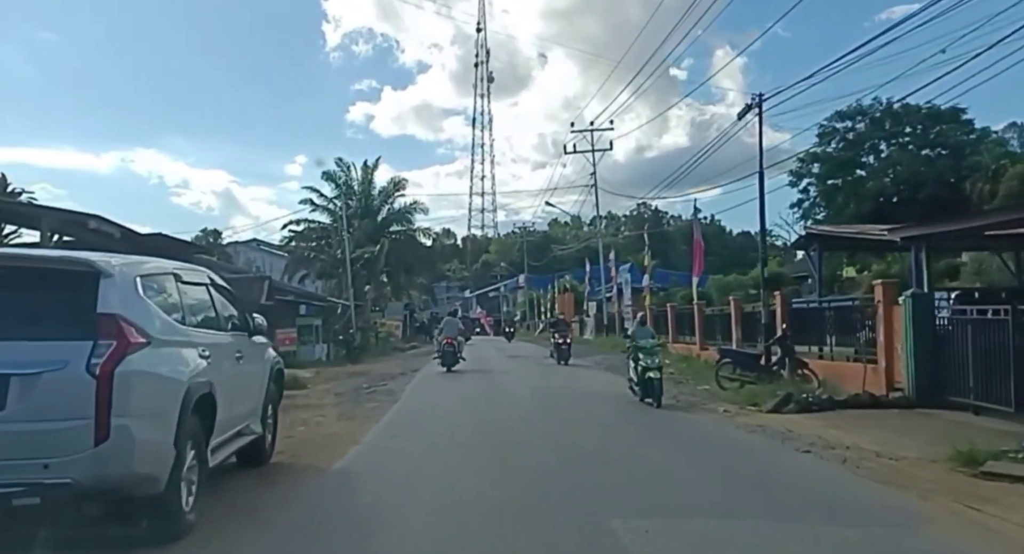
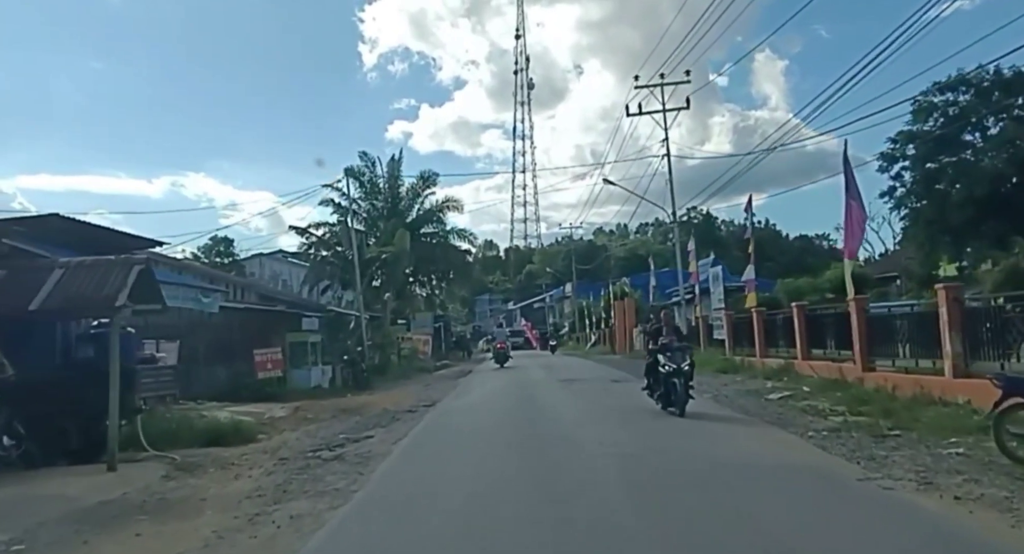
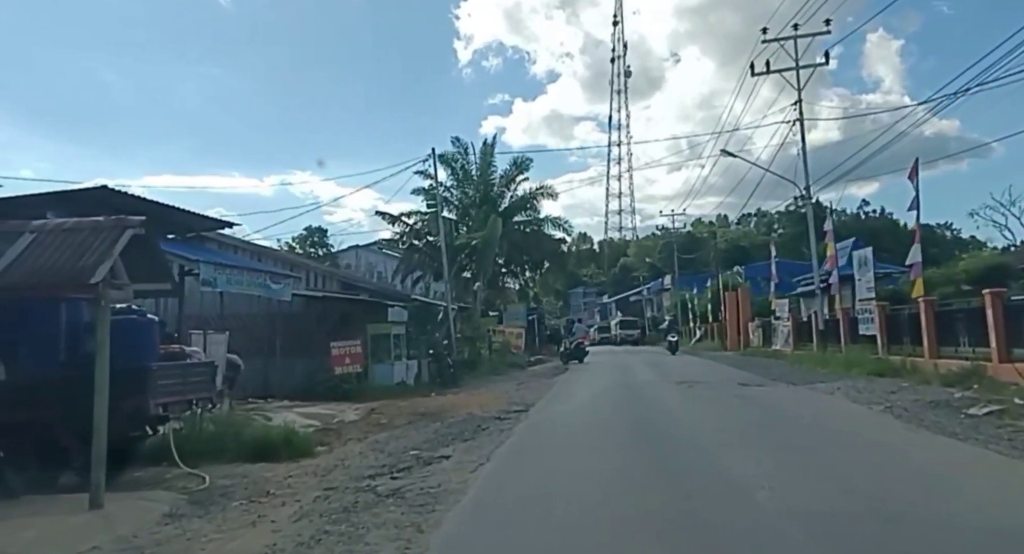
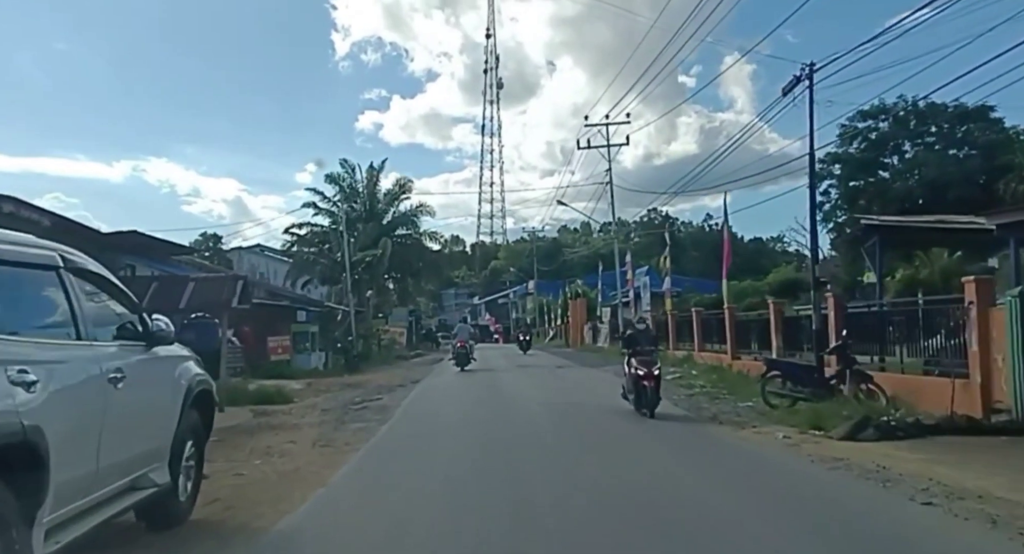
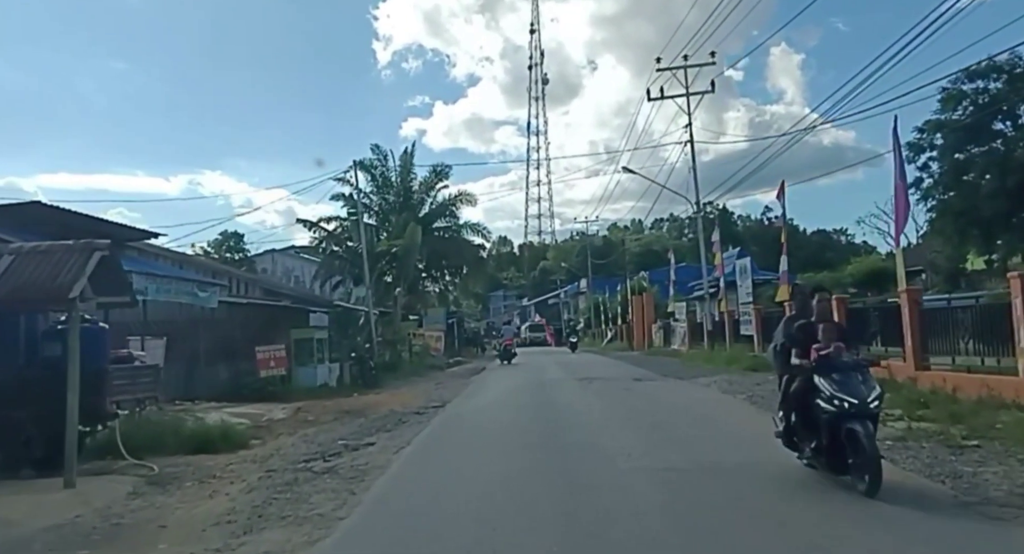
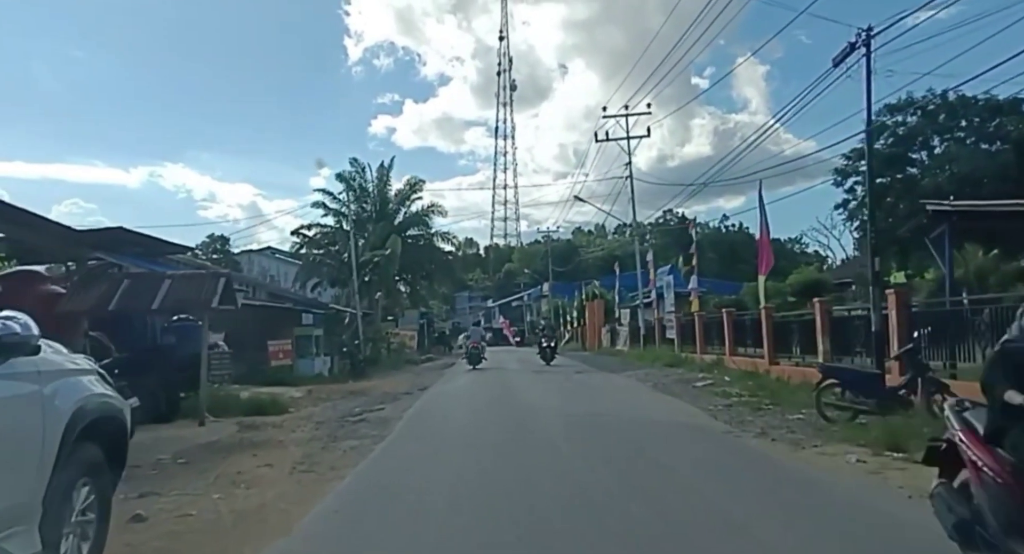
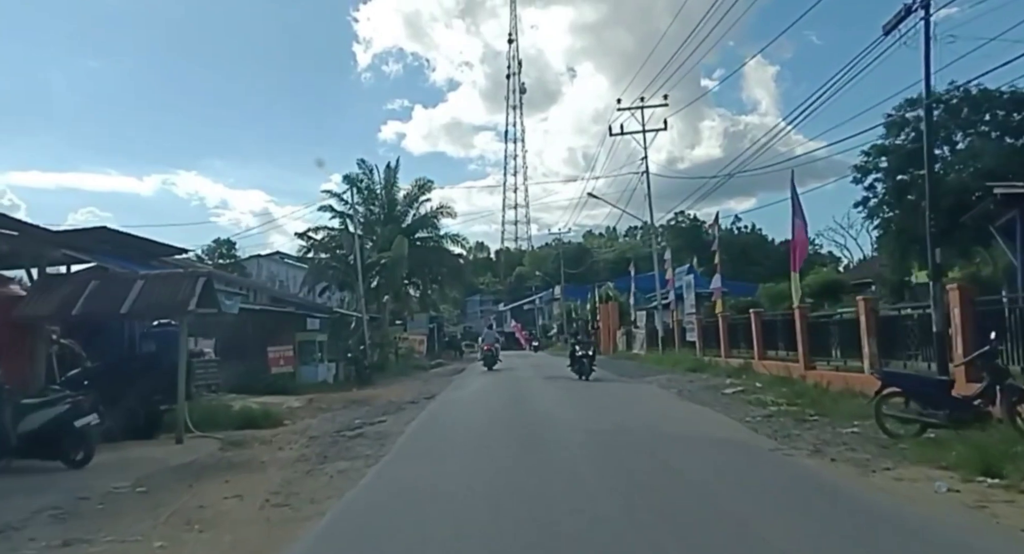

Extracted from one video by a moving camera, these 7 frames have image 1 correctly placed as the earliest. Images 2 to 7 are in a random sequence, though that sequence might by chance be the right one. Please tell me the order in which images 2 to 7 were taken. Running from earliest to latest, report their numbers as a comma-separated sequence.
4, 6, 7, 2, 5, 3
